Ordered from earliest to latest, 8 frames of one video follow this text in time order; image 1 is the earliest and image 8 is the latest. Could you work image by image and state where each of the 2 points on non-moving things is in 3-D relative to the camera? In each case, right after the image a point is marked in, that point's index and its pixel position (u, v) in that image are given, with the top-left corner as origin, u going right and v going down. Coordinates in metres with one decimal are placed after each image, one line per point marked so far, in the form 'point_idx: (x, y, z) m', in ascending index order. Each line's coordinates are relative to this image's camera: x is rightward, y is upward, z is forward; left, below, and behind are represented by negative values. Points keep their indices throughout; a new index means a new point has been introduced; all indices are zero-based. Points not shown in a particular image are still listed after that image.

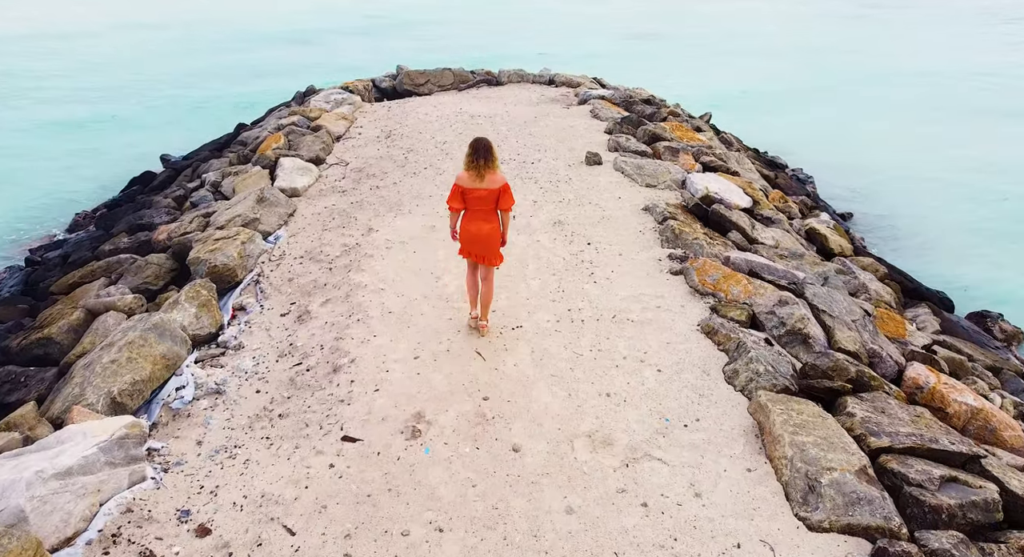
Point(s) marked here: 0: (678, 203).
0: (+2.8, +1.2, +8.9) m
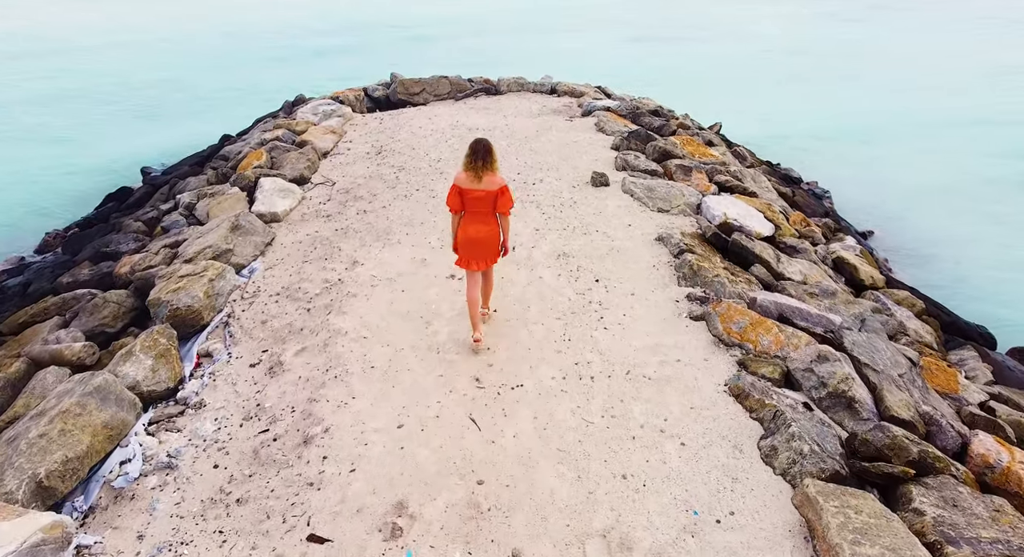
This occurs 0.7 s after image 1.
0: (+2.8, +0.7, +8.1) m
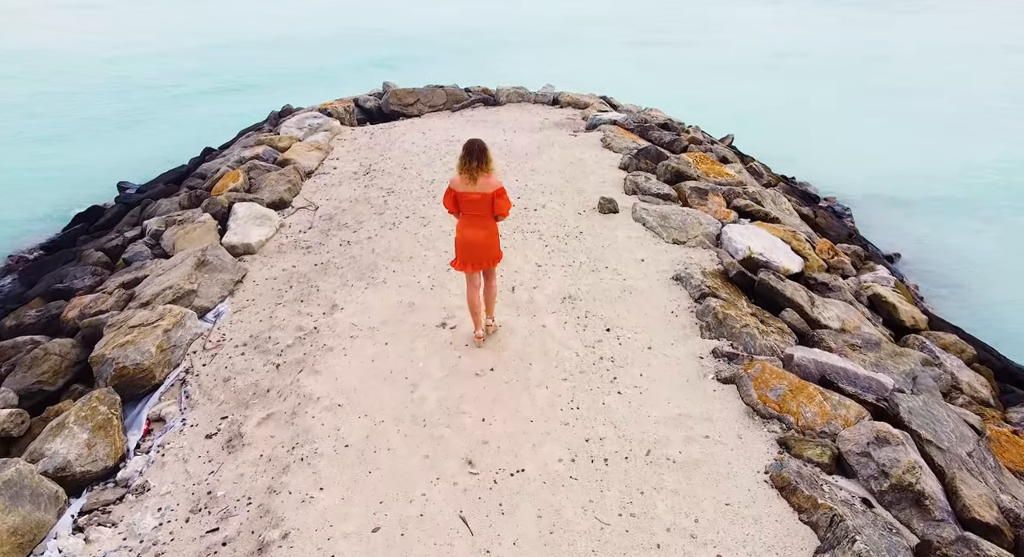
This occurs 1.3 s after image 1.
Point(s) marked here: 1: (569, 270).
0: (+2.8, +0.1, +7.2) m
1: (+0.8, +0.1, +7.4) m
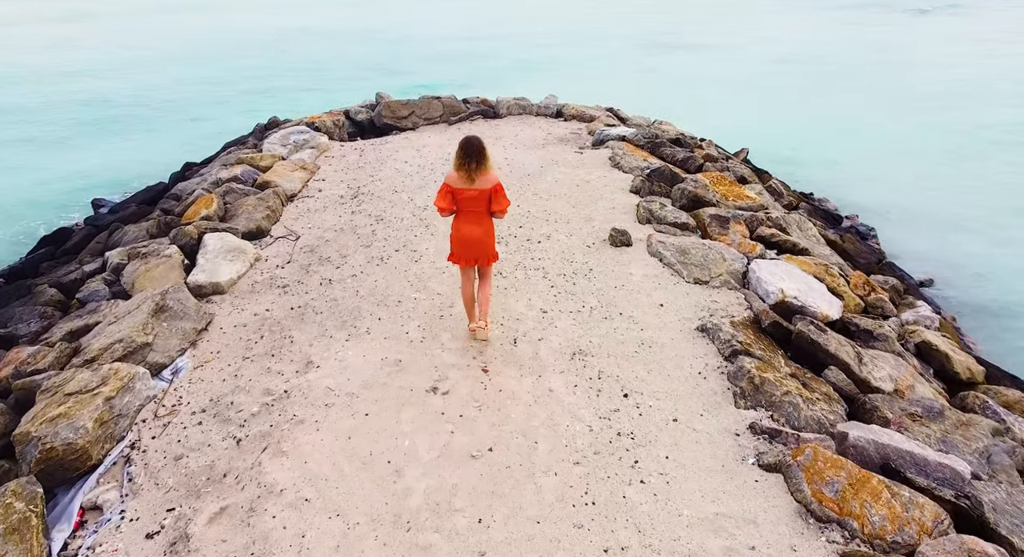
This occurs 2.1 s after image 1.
0: (+2.8, -0.5, +6.3) m
1: (+0.8, -0.5, +6.5) m
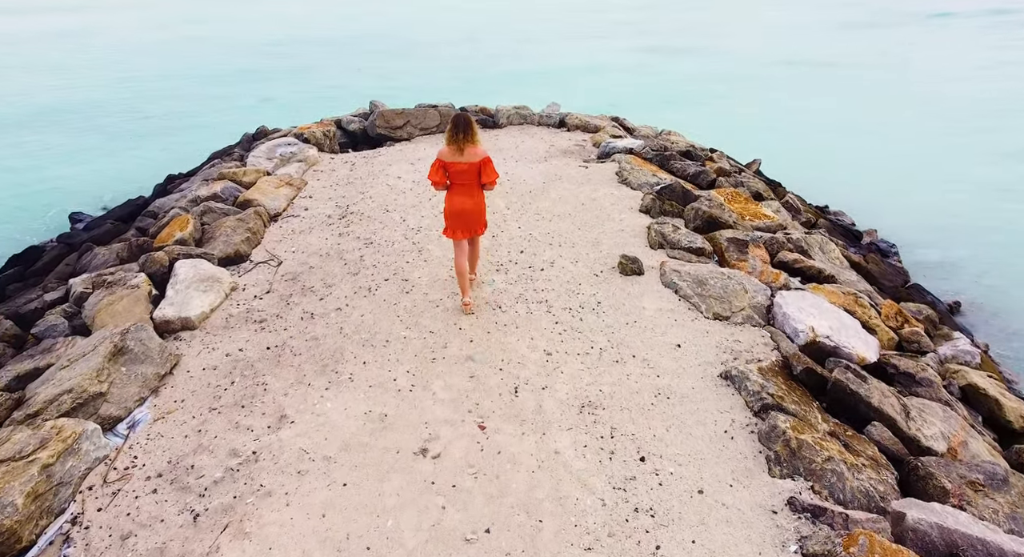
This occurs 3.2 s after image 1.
0: (+2.8, -0.9, +5.6) m
1: (+0.8, -0.9, +5.8) m
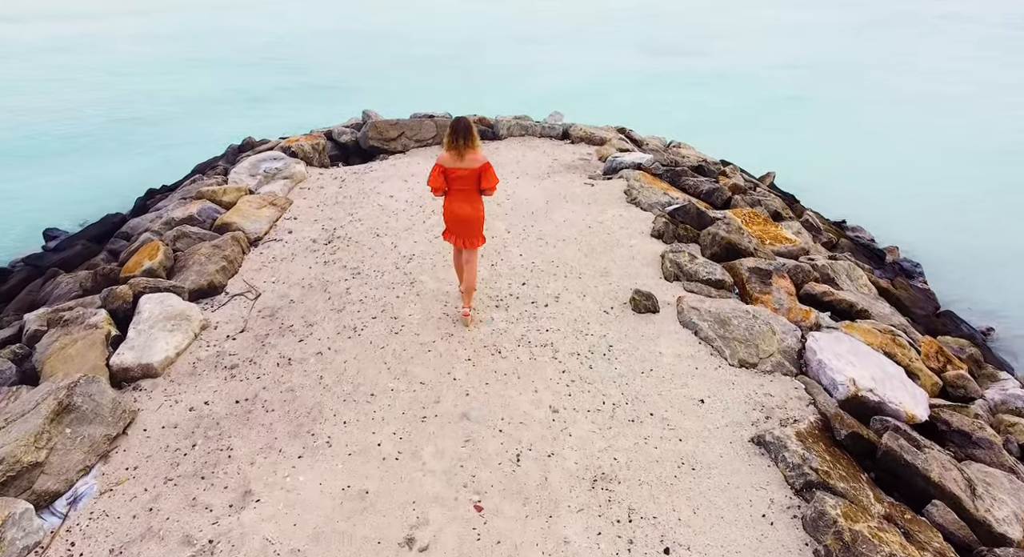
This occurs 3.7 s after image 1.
0: (+2.8, -1.4, +4.9) m
1: (+0.8, -1.4, +5.1) m
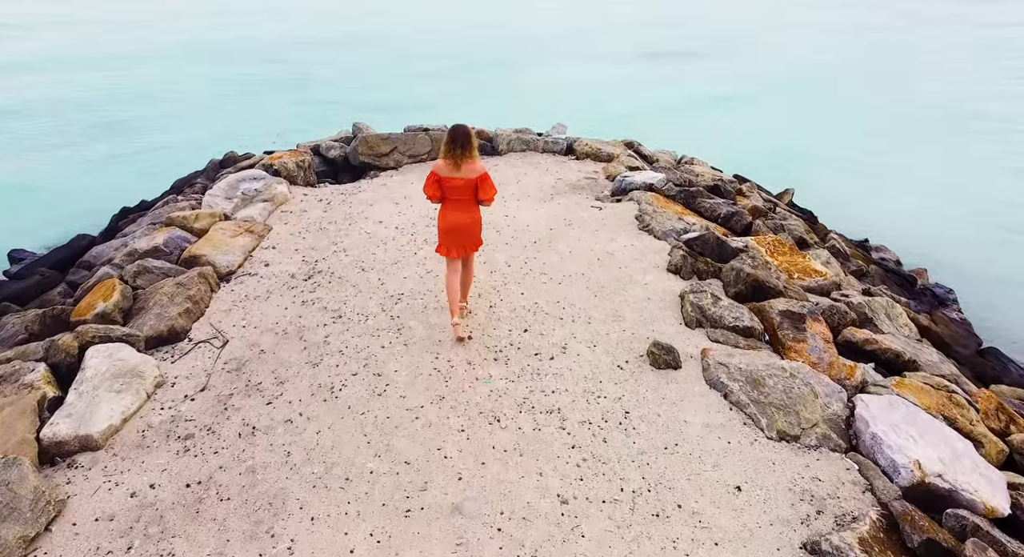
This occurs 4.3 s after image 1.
0: (+2.8, -1.9, +4.1) m
1: (+0.8, -1.9, +4.2) m
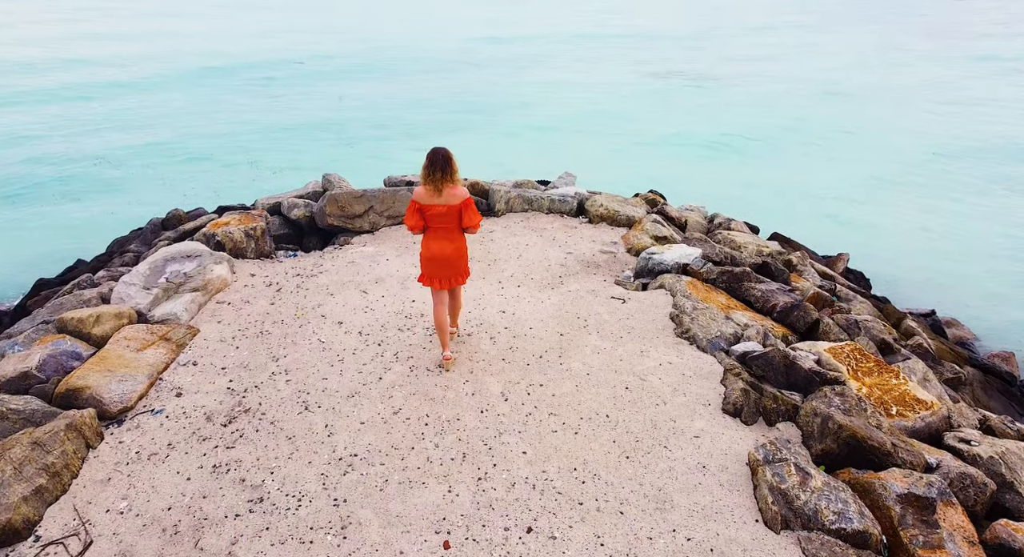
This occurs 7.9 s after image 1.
0: (+2.8, -3.2, +2.0) m
1: (+0.8, -3.2, +2.2) m
